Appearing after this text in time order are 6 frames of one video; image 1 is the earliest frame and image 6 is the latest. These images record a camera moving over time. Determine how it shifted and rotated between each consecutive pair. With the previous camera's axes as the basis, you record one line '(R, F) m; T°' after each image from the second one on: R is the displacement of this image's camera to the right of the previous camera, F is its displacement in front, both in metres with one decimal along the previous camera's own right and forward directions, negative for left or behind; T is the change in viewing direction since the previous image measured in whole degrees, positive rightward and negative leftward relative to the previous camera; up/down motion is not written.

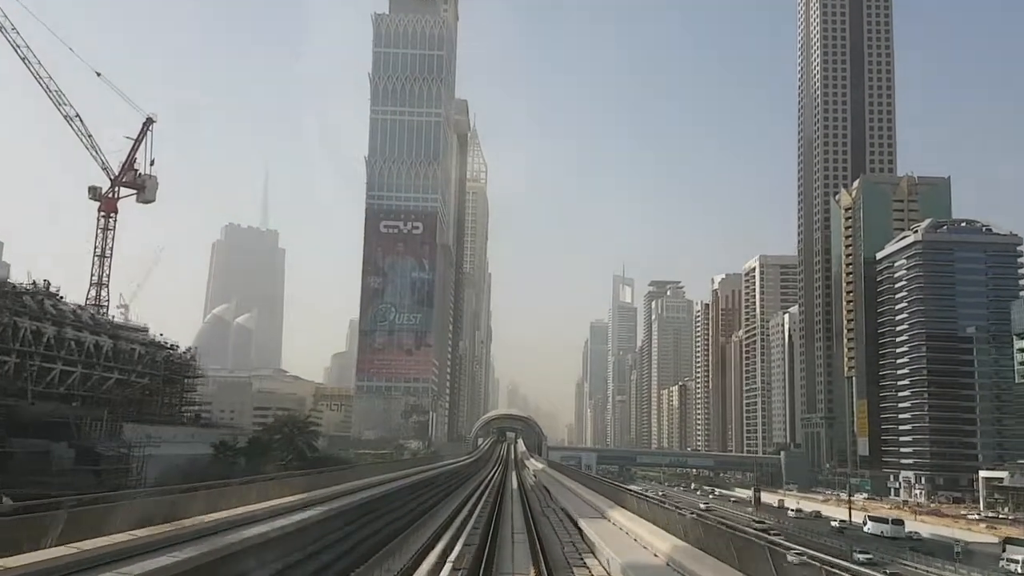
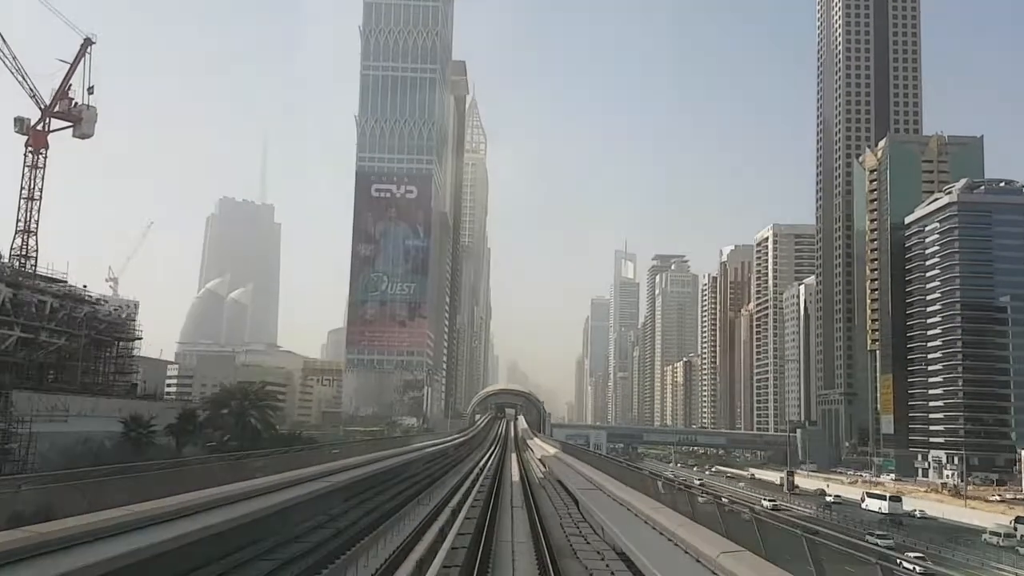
(0.0, +5.4) m; 0°
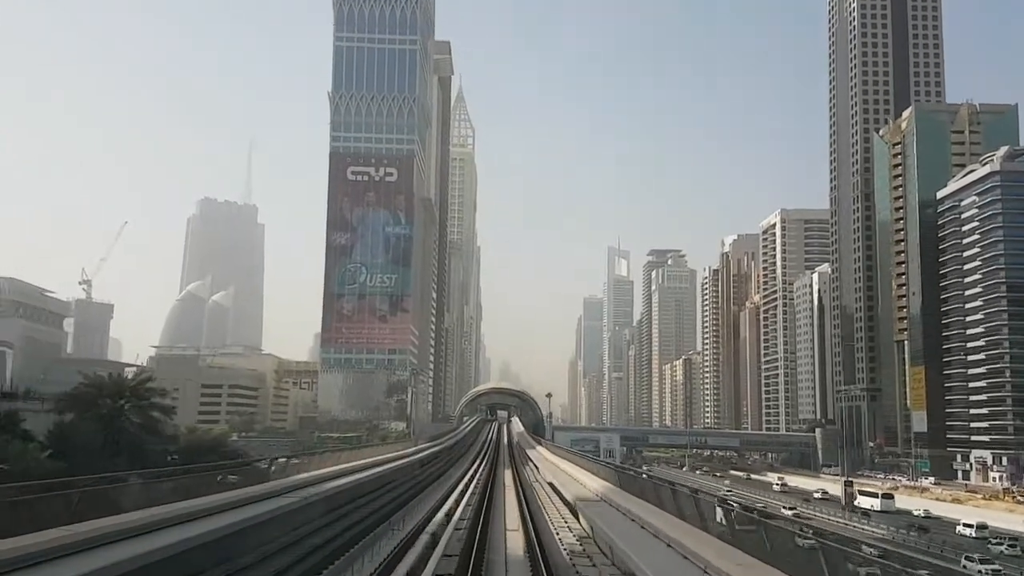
(0.0, +7.2) m; +1°
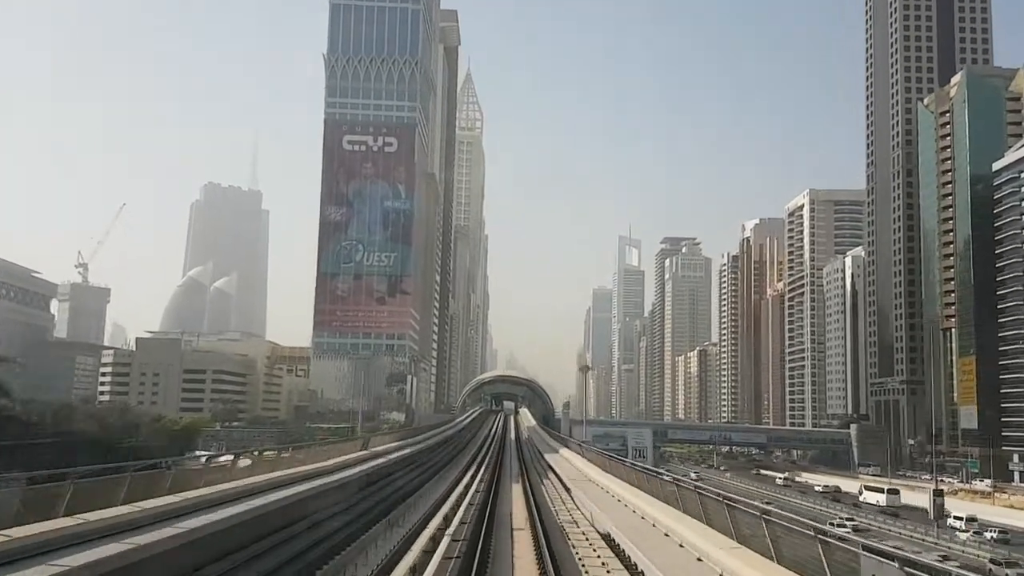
(-0.1, +6.0) m; -1°
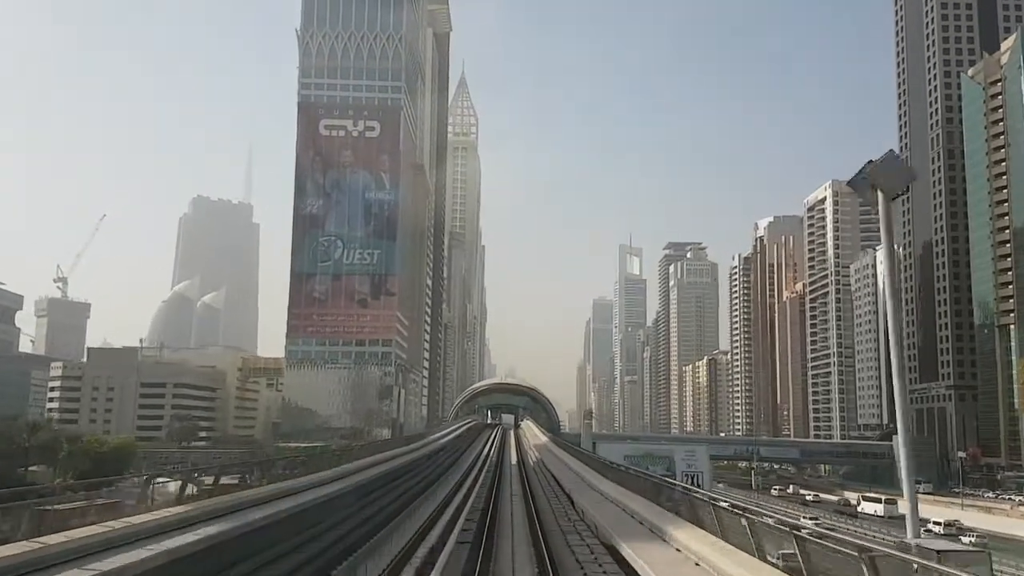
(0.0, +7.6) m; 0°
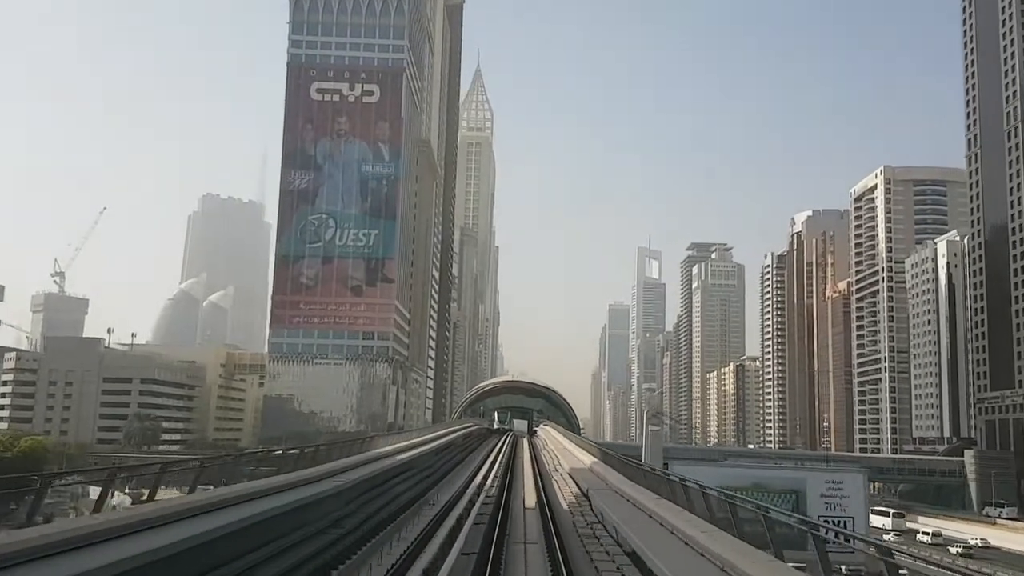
(0.0, +7.7) m; -1°
